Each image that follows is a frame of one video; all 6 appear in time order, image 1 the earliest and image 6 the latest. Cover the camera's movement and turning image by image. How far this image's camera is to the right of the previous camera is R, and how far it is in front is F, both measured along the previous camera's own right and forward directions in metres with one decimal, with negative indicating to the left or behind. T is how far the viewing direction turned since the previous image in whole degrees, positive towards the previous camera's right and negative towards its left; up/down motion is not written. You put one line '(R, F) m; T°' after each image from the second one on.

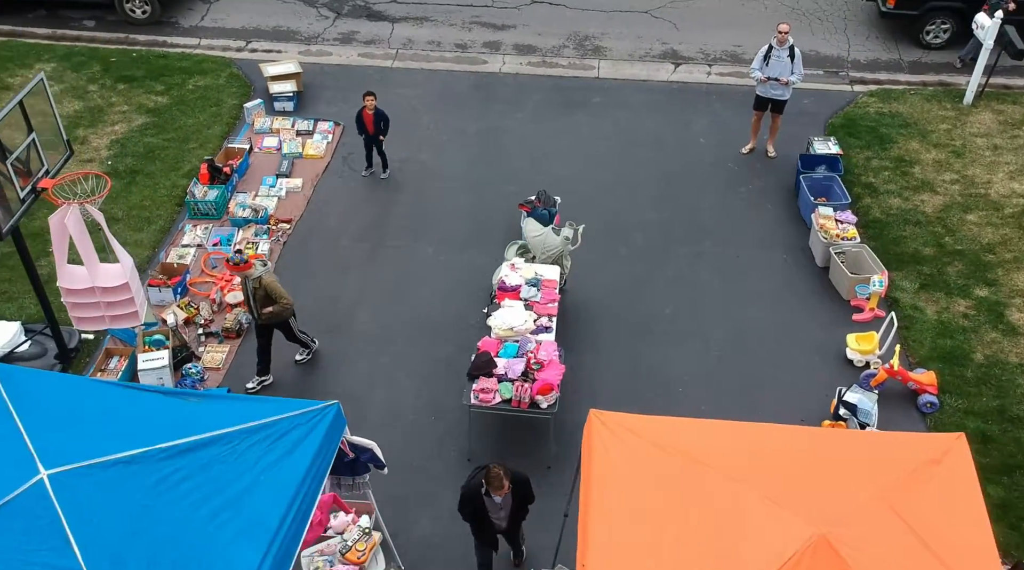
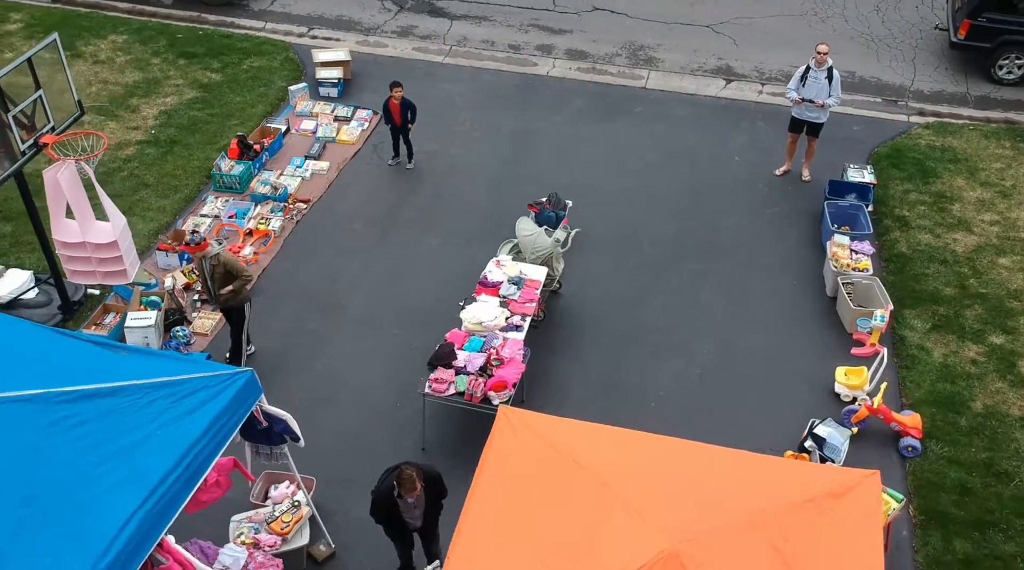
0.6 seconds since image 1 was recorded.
(+1.0, +0.1) m; -6°
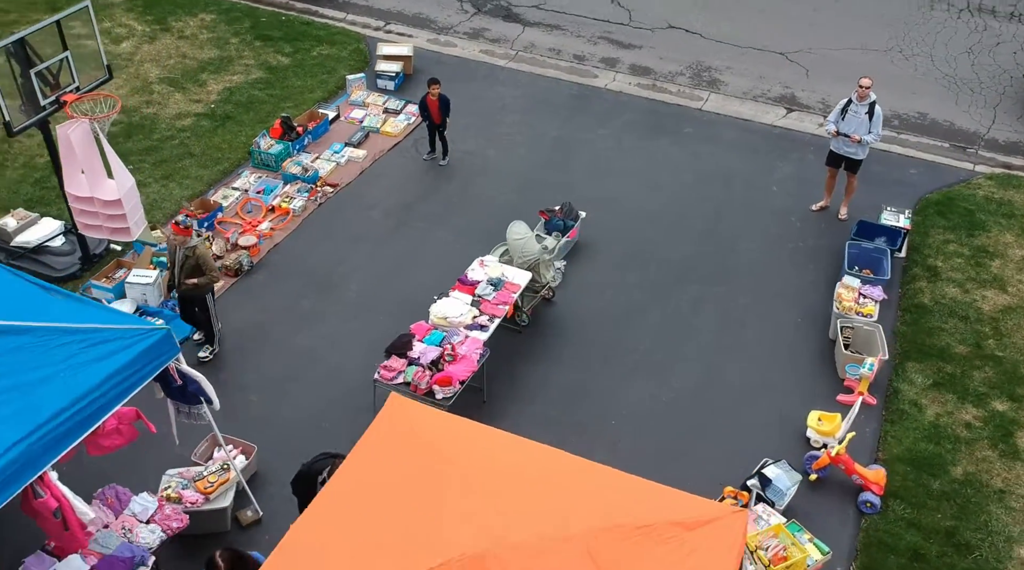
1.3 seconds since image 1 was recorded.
(+1.3, +0.1) m; -7°
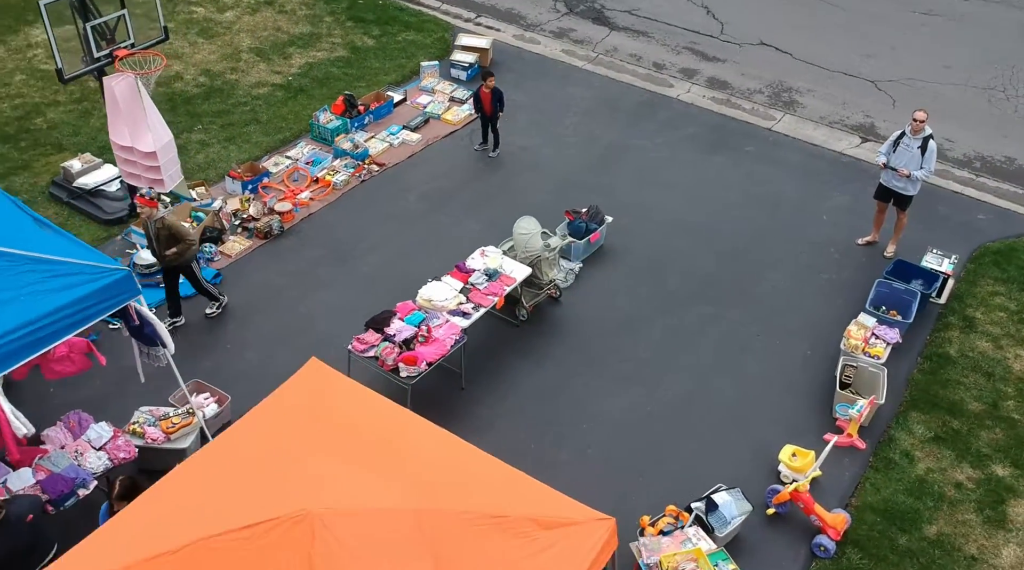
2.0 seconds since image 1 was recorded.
(+1.2, 0.0) m; -8°
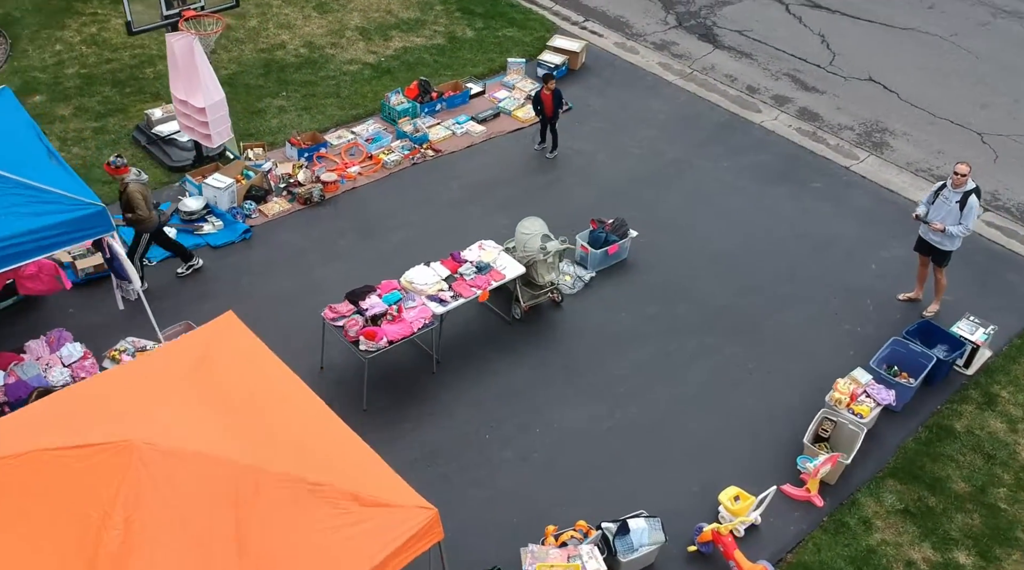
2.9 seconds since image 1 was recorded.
(+1.6, 0.0) m; -10°
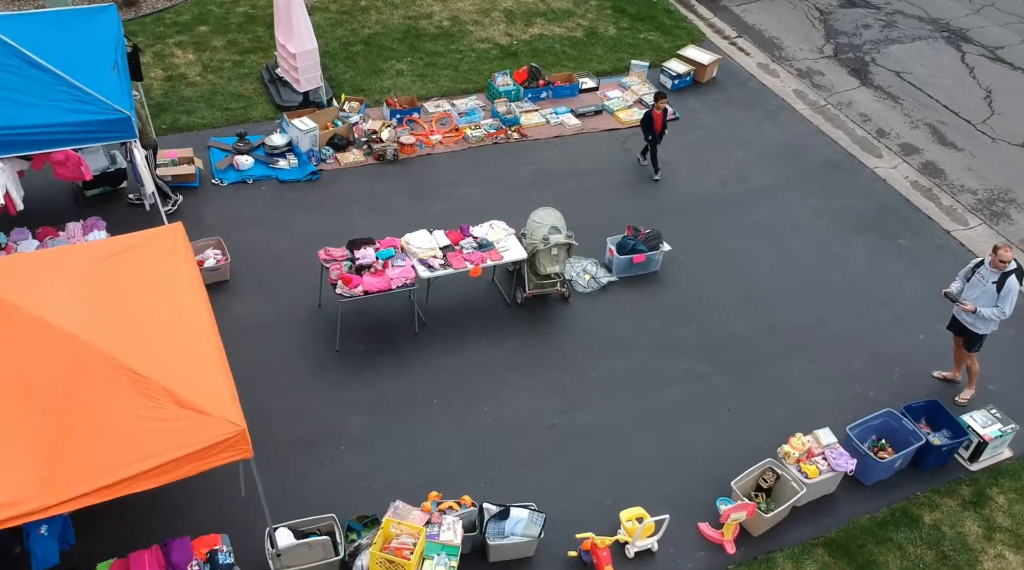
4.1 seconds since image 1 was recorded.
(+2.2, 0.0) m; -13°
